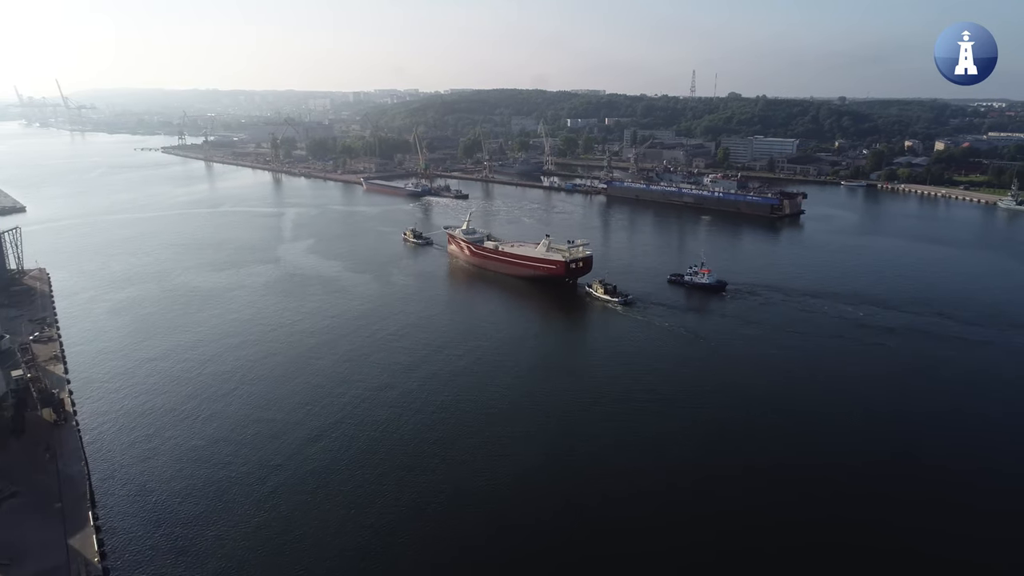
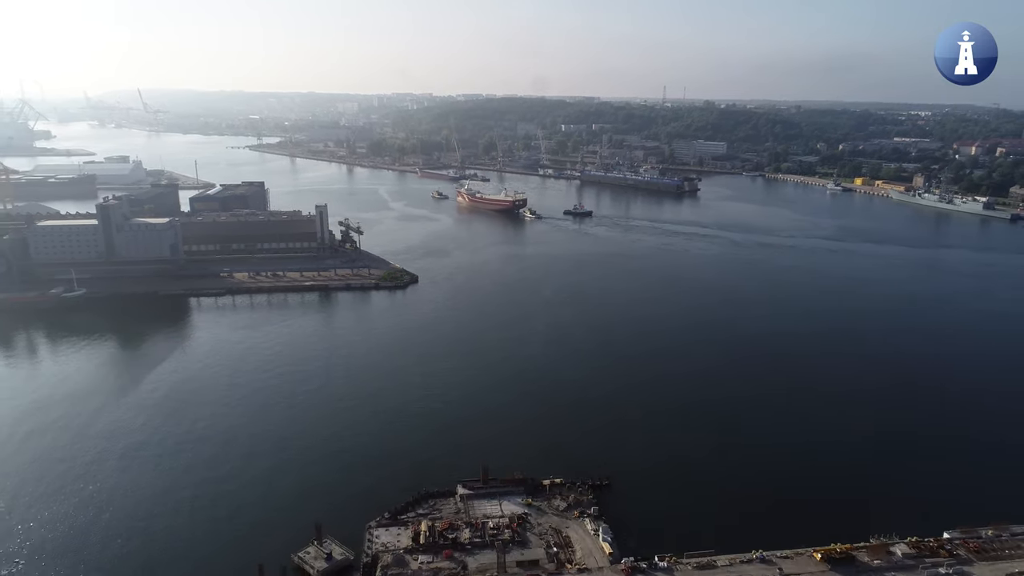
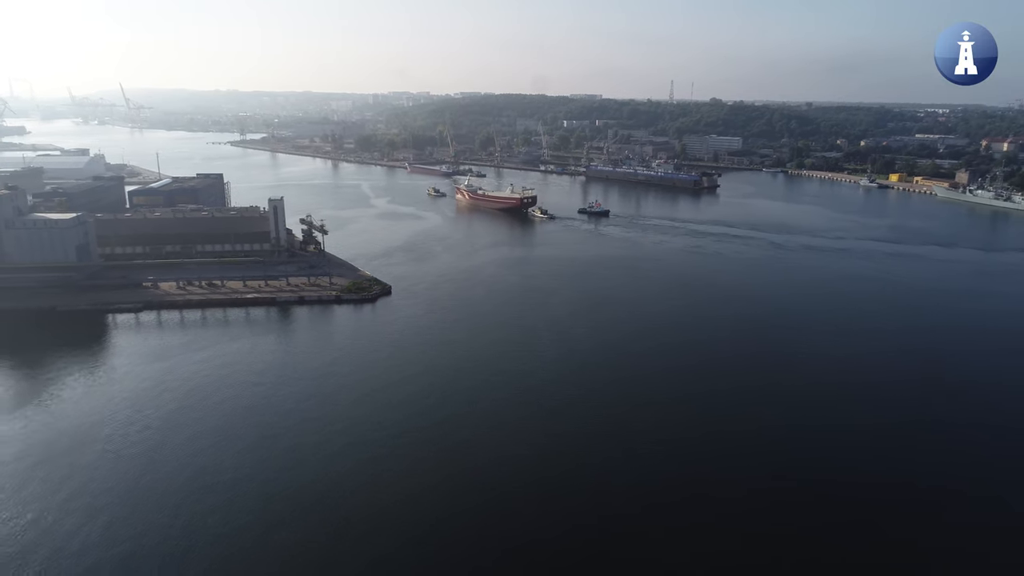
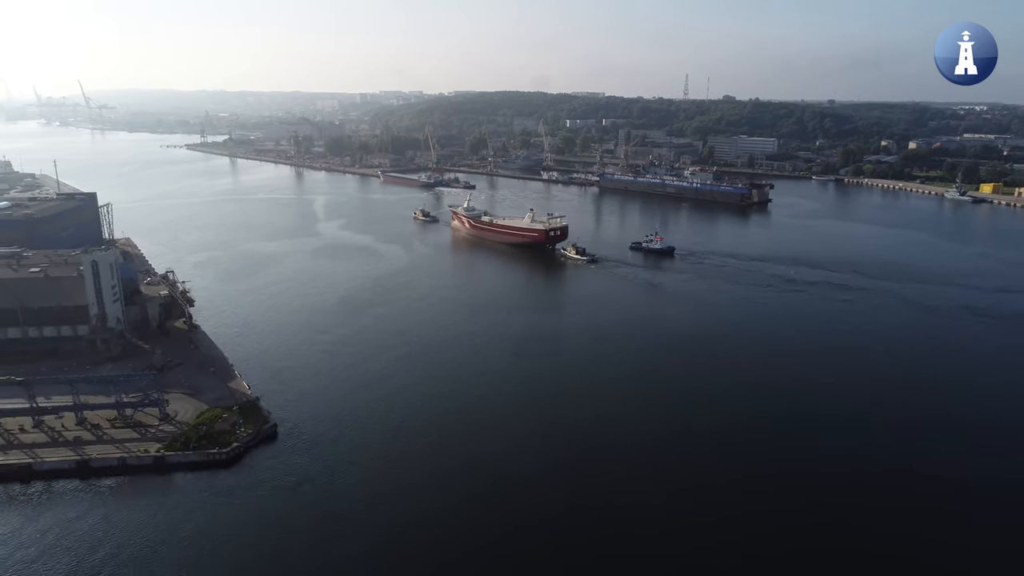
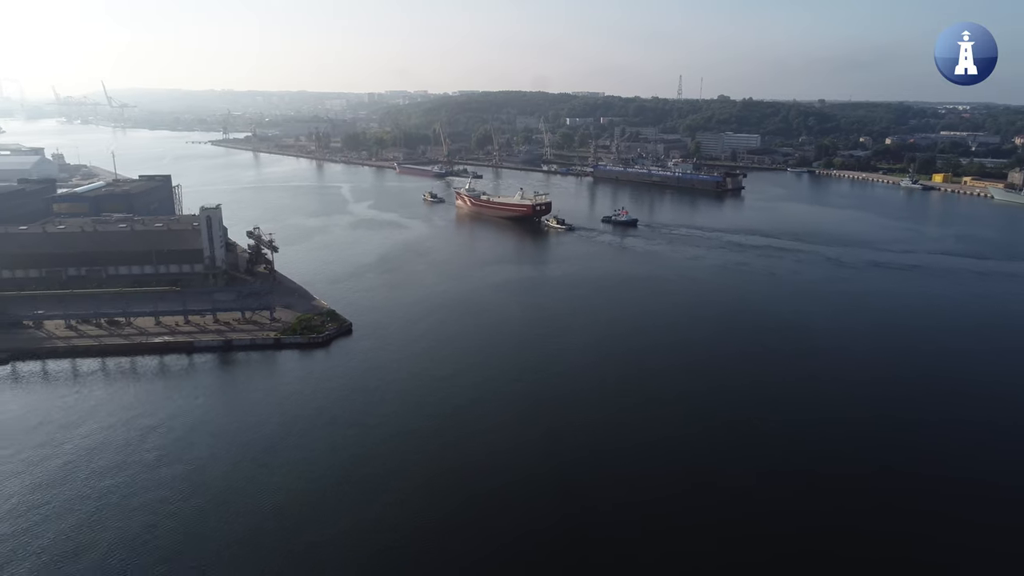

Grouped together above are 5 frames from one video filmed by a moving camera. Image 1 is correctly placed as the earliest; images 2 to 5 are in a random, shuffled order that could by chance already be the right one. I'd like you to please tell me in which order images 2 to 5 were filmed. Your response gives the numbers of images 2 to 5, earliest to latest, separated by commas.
4, 5, 3, 2
